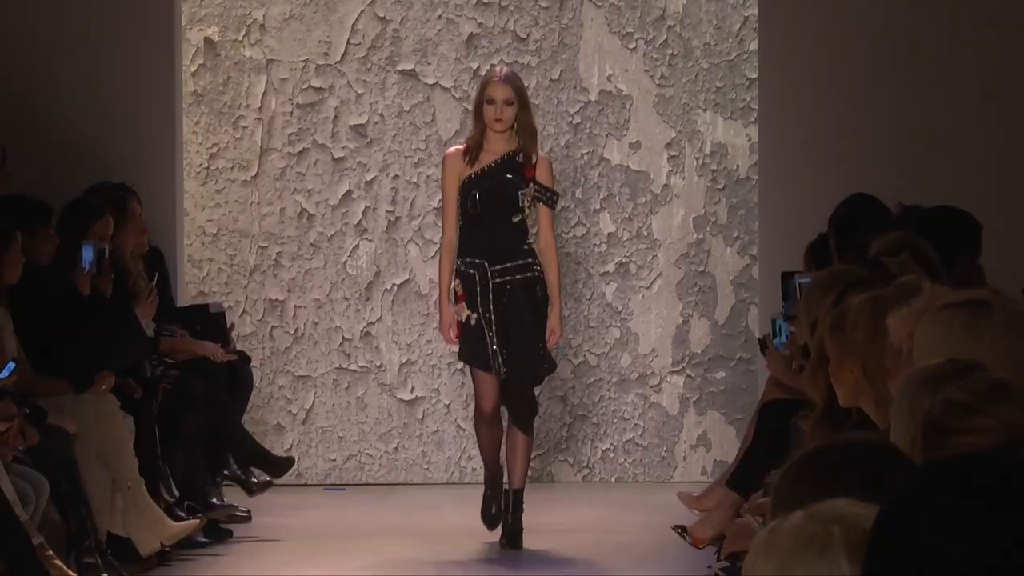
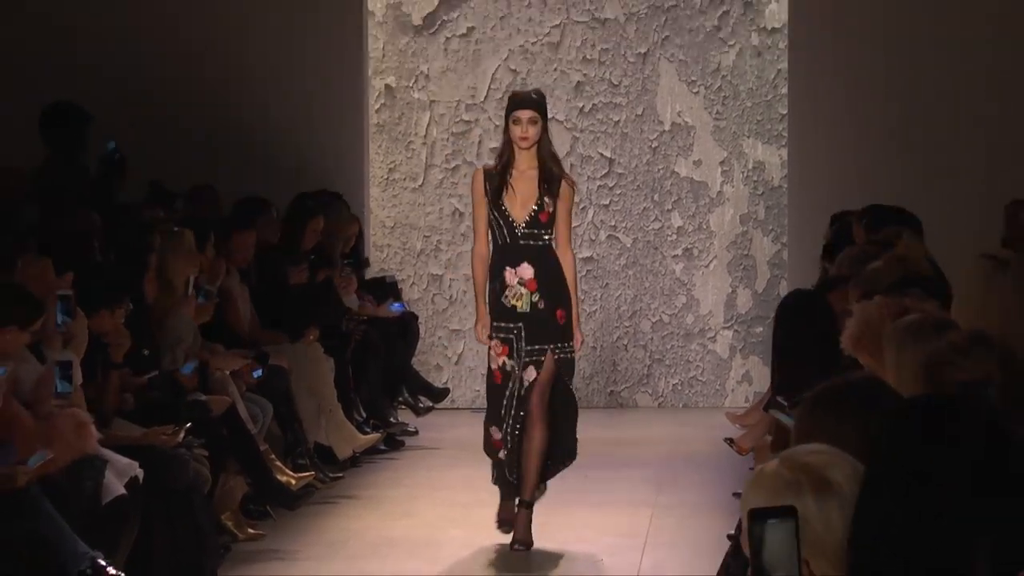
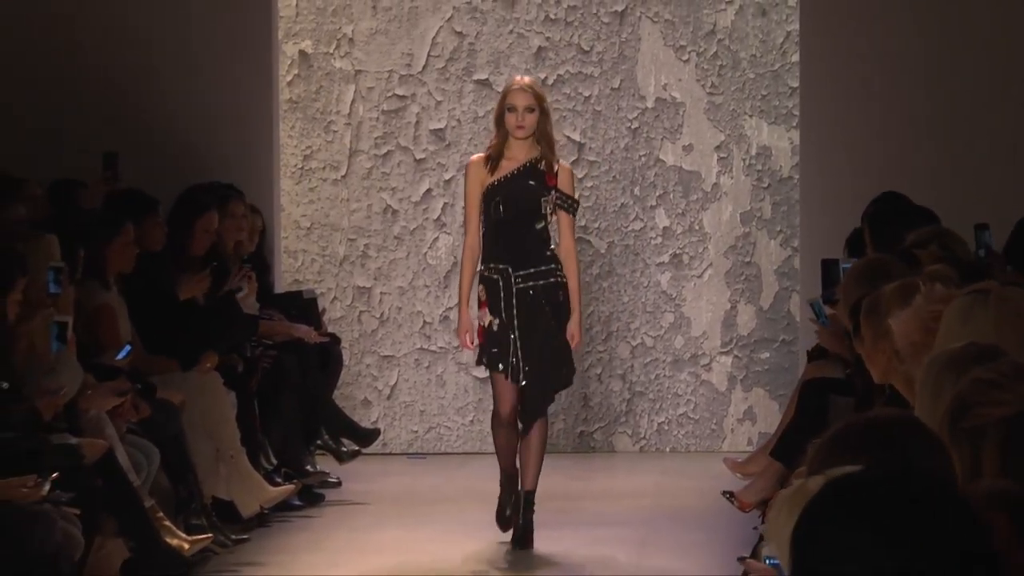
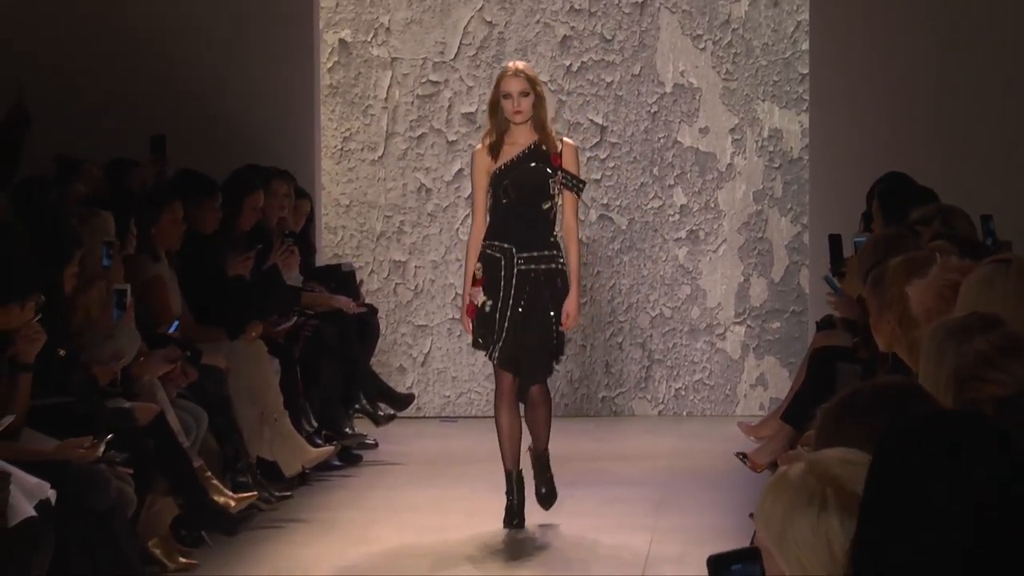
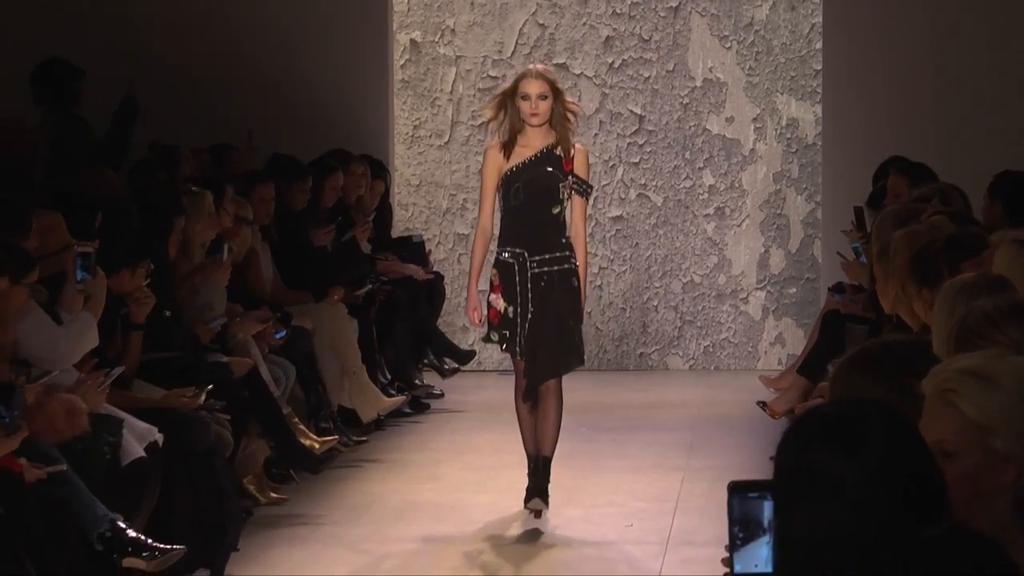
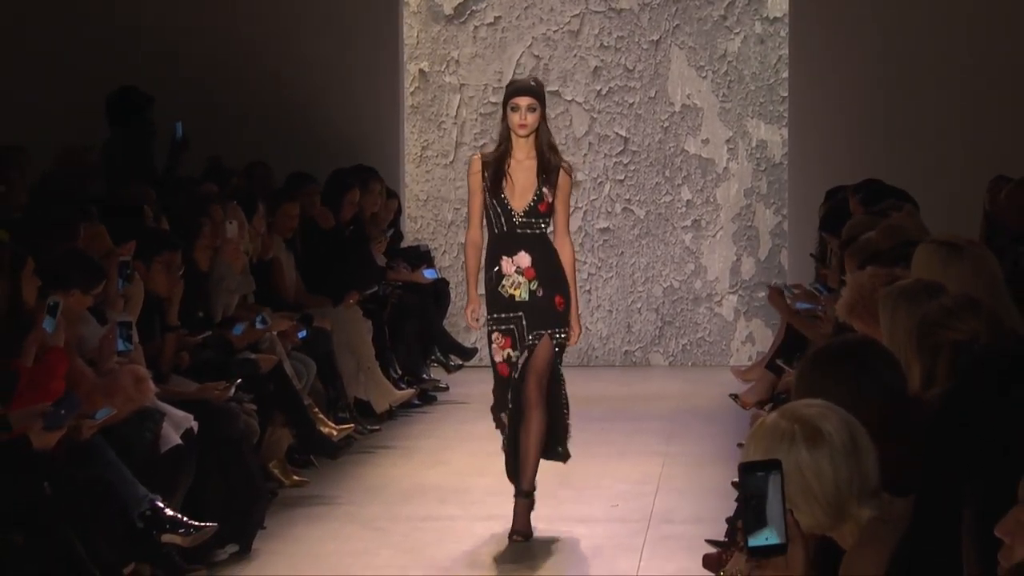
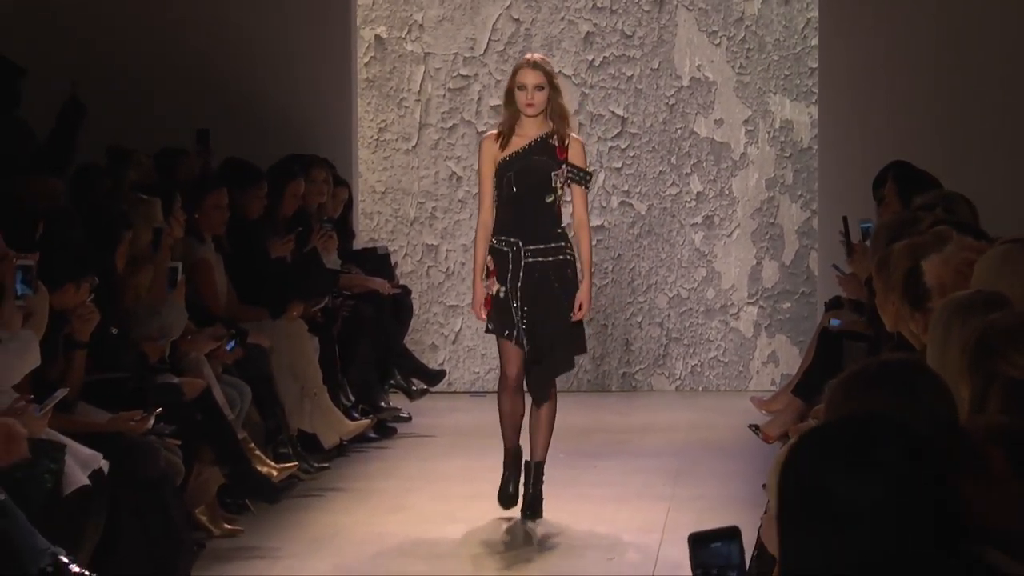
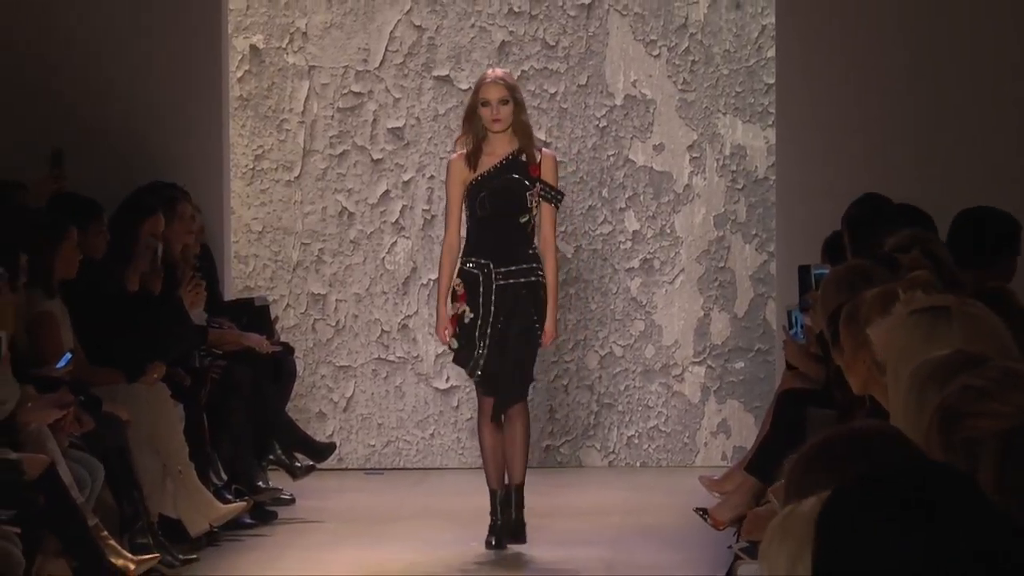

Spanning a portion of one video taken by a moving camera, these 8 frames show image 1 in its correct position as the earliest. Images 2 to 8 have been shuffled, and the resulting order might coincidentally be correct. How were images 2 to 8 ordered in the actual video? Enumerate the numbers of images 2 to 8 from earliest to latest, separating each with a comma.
8, 3, 4, 7, 5, 2, 6
